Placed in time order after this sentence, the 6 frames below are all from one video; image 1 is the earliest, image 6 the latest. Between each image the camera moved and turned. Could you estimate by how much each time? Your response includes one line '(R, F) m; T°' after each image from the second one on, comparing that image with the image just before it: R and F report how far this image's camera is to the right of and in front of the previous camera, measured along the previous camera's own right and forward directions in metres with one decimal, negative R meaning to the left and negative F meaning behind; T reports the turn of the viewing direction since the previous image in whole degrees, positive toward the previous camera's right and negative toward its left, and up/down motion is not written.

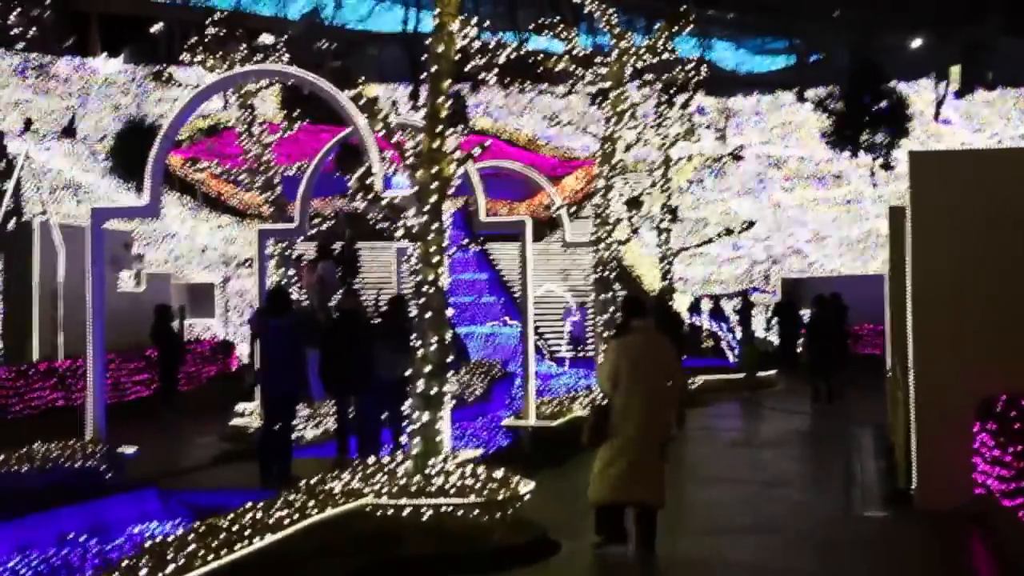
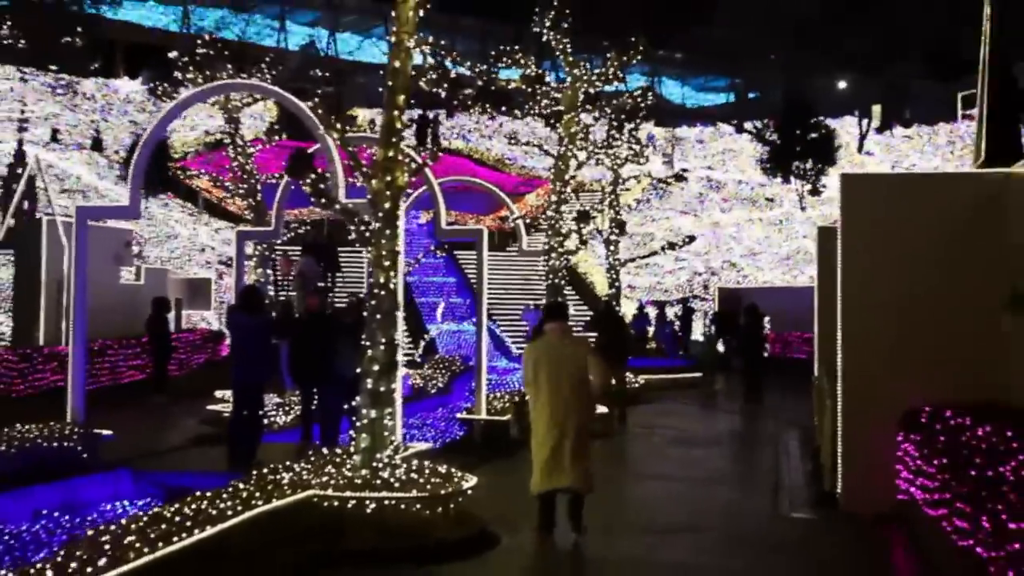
(+0.1, -0.3) m; +2°
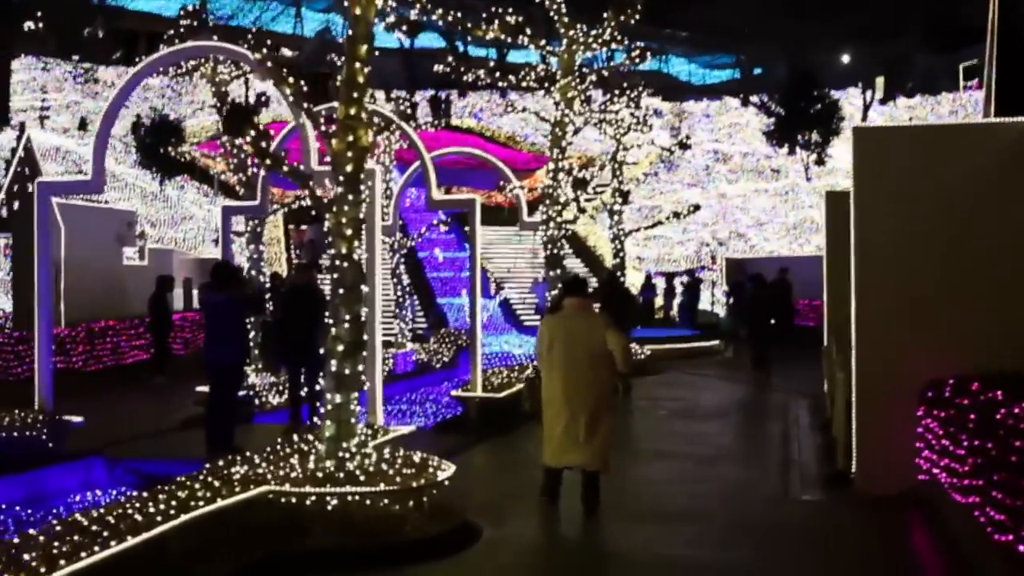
(+0.2, +0.7) m; -1°
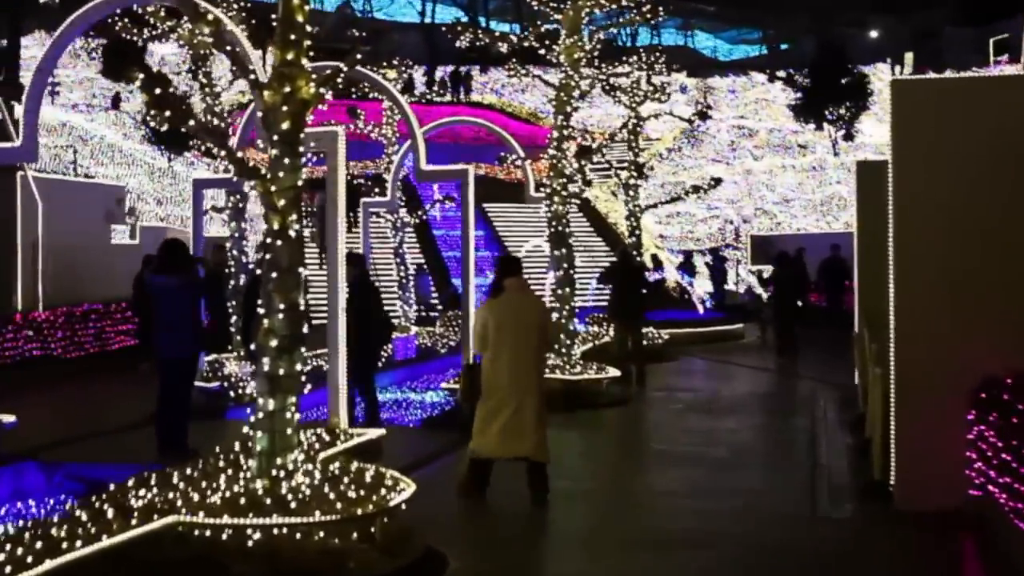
(+0.3, +1.3) m; -1°
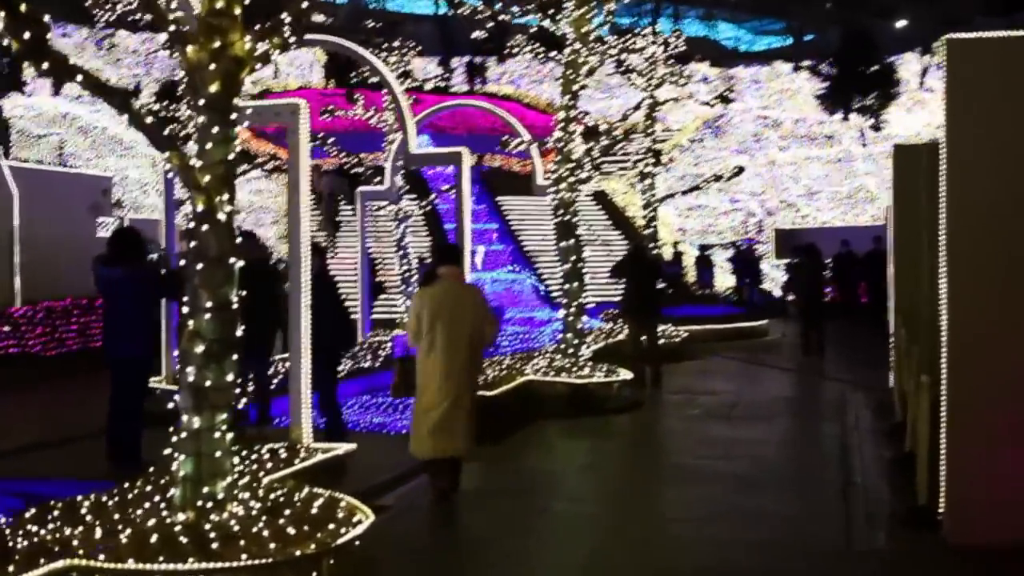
(+0.2, +1.0) m; -1°
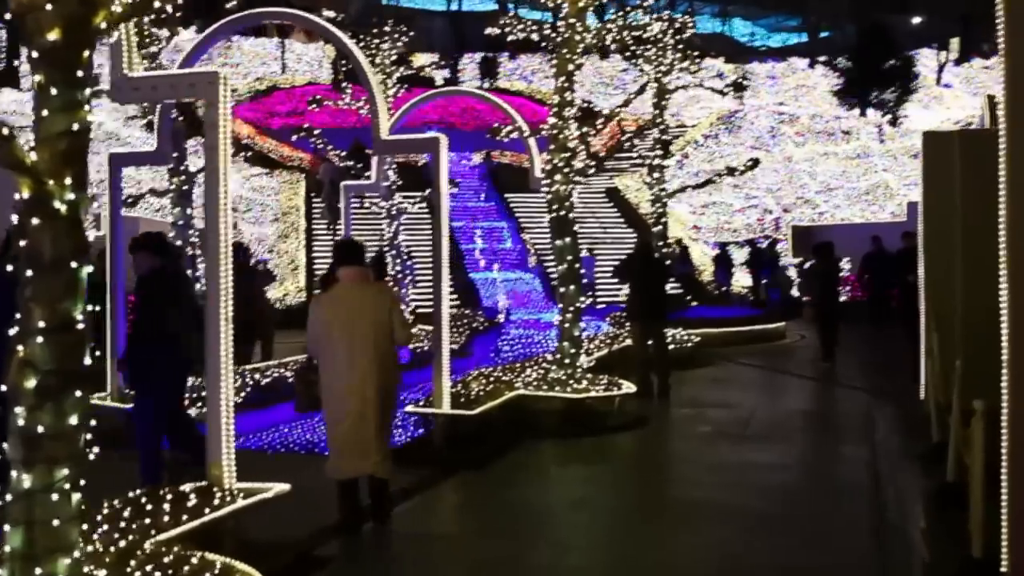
(+0.3, +1.3) m; -1°
